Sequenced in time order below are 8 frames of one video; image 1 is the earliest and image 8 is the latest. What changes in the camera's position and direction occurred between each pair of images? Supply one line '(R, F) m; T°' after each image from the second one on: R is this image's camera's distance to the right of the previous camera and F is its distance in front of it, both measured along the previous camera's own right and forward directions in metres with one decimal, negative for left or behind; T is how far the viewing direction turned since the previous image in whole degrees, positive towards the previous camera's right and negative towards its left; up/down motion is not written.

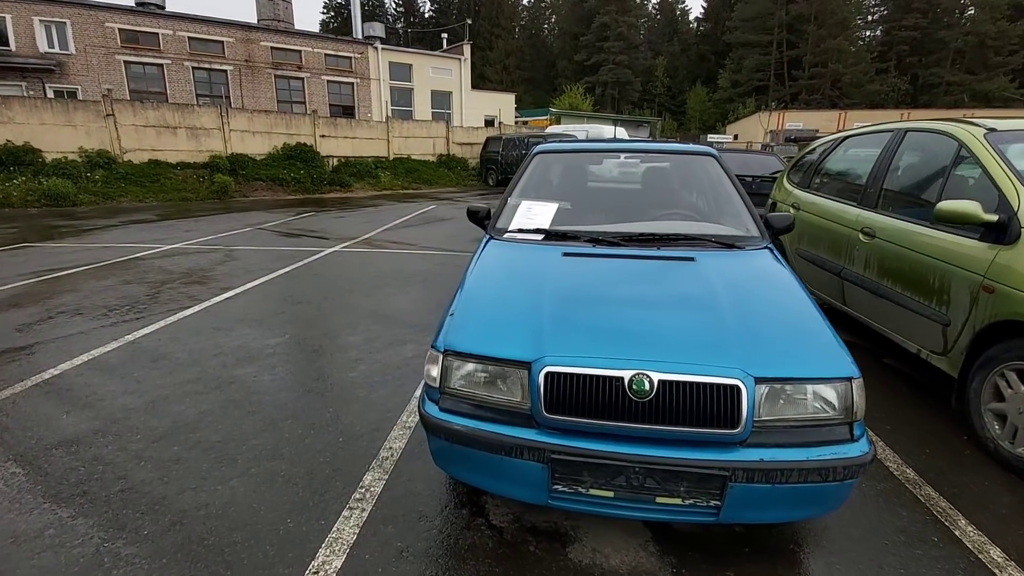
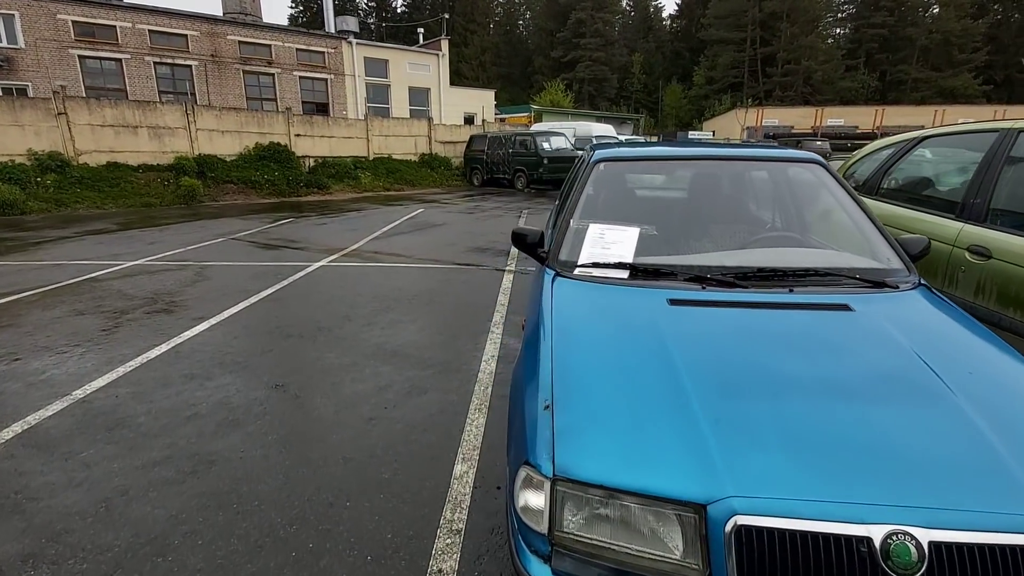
(-0.4, +0.7) m; +3°
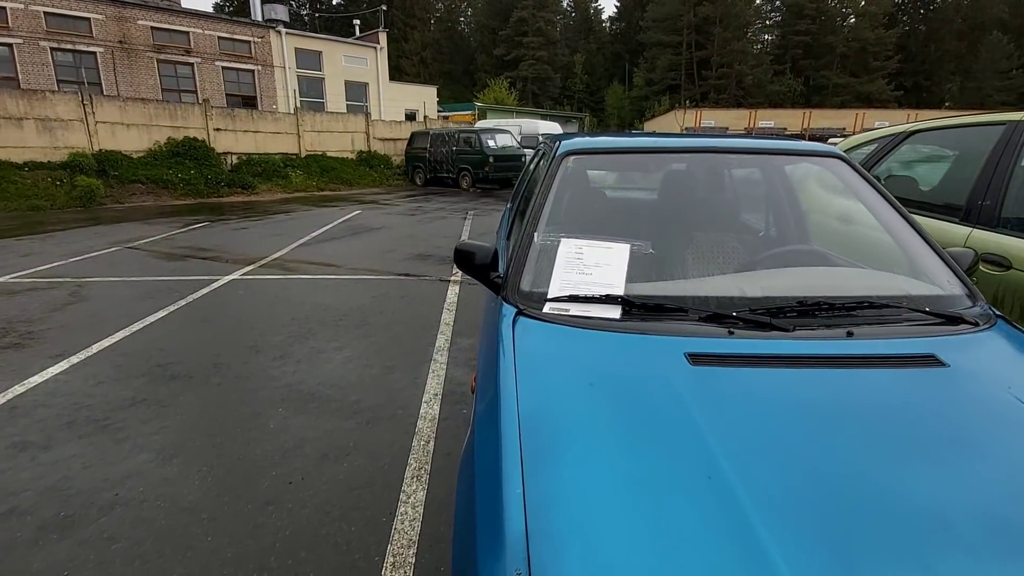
(0.0, +0.7) m; +6°
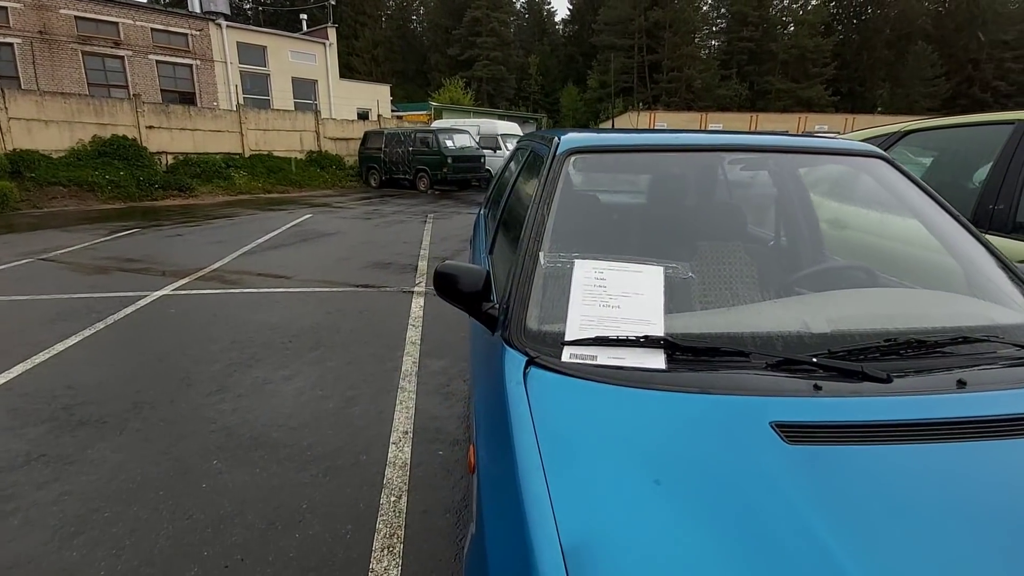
(-0.1, +0.4) m; +5°
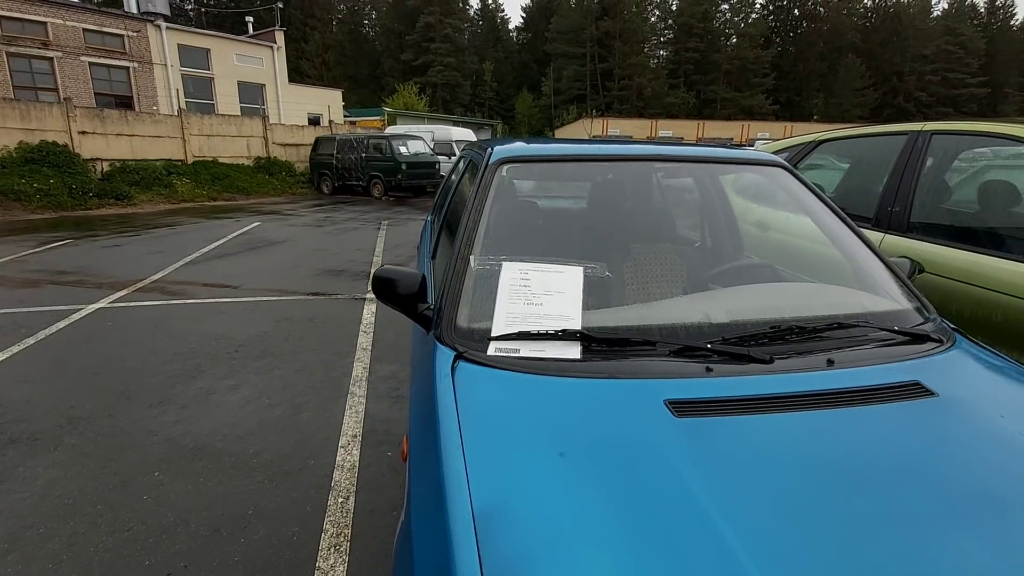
(+0.1, -0.1) m; +5°
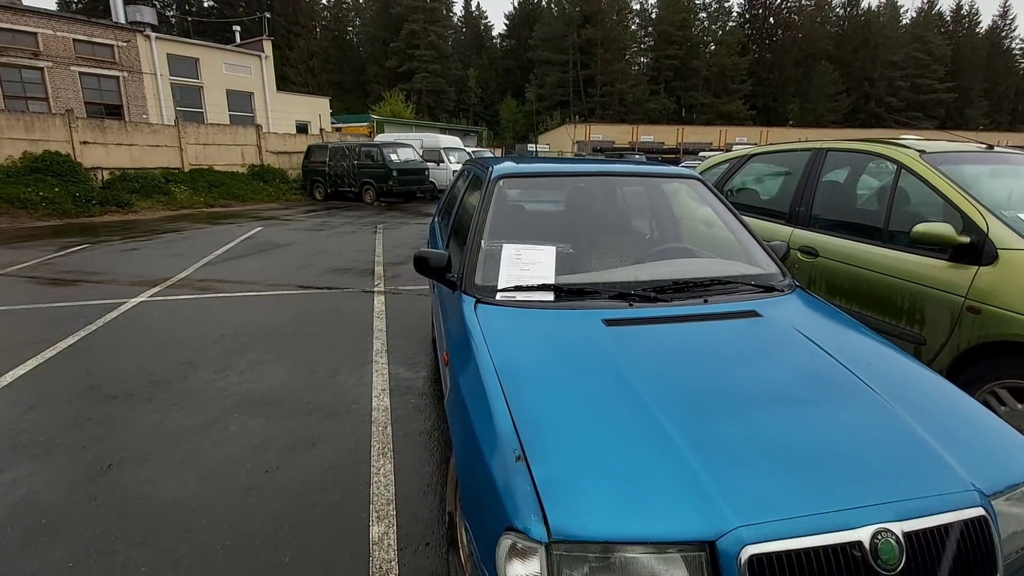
(-0.1, -0.8) m; +2°
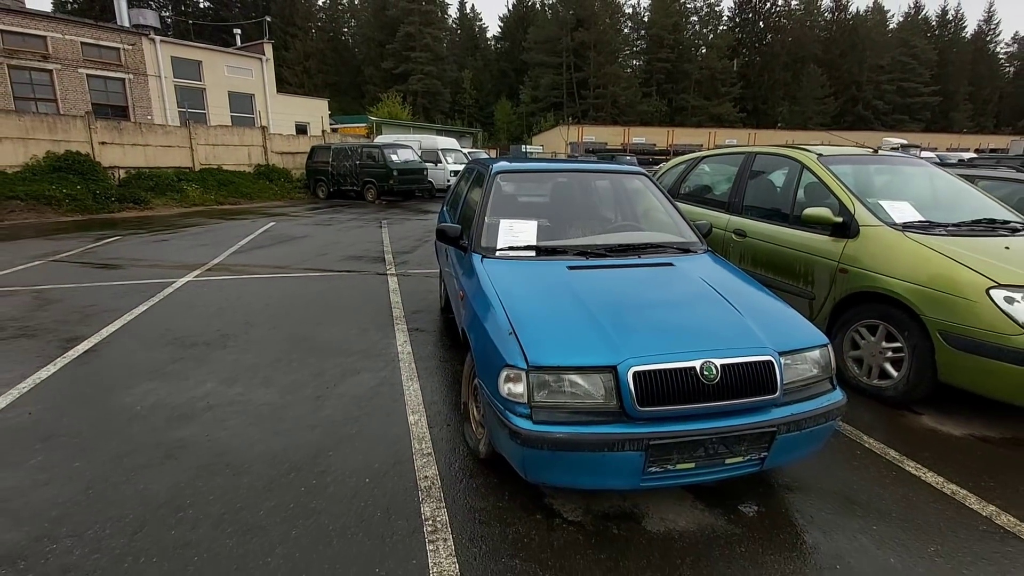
(0.0, -1.0) m; +1°
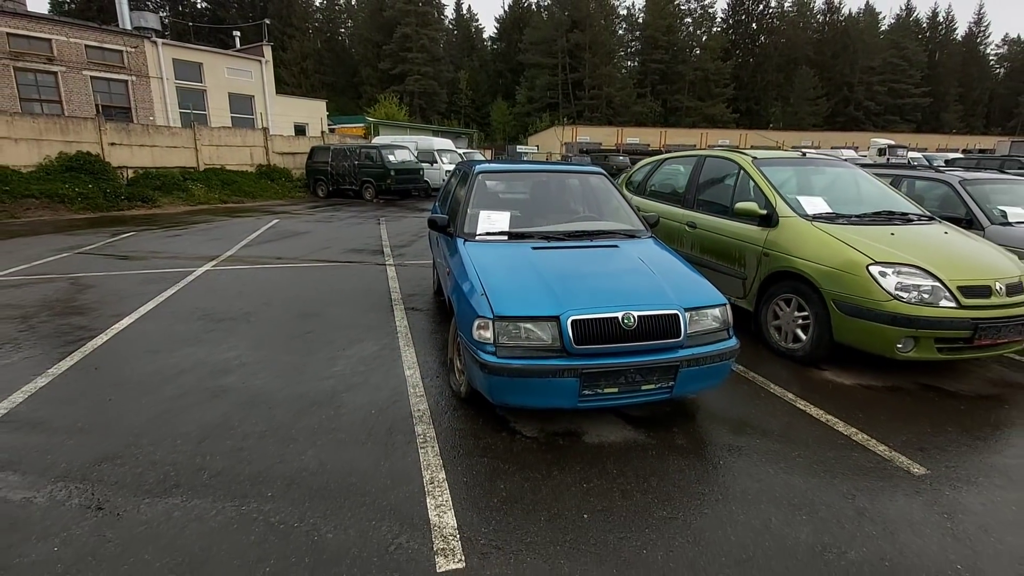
(+0.2, -0.7) m; 0°
